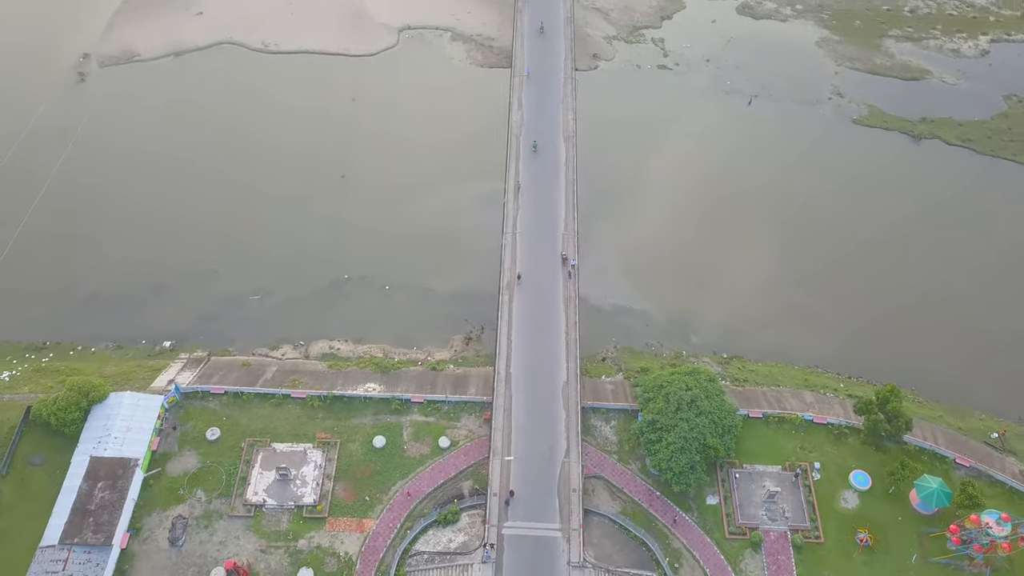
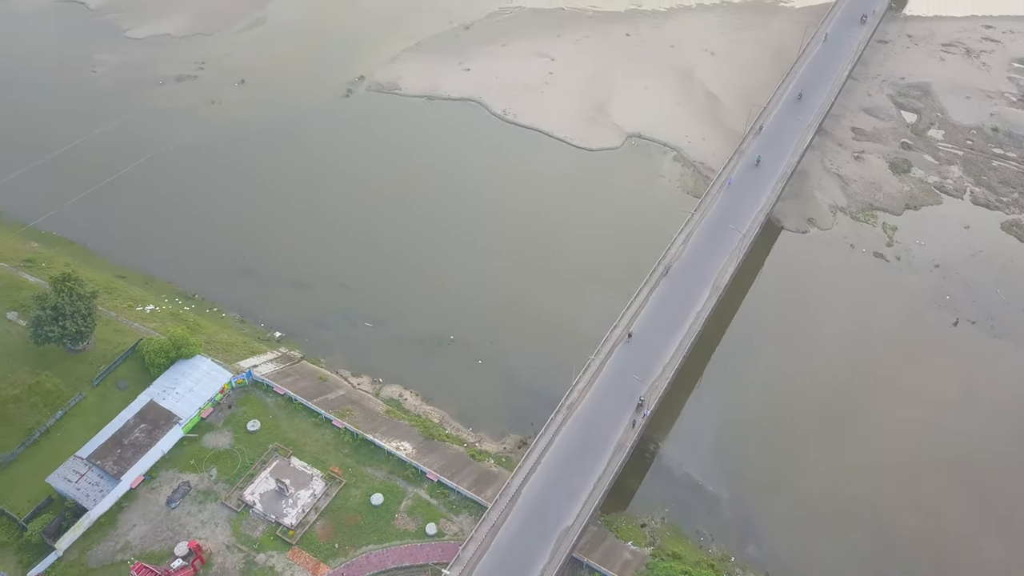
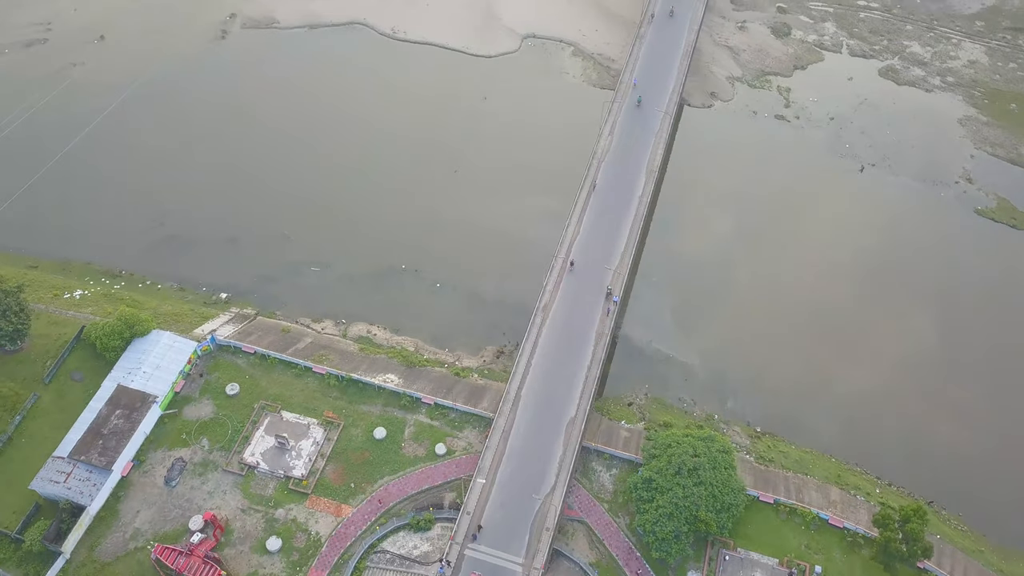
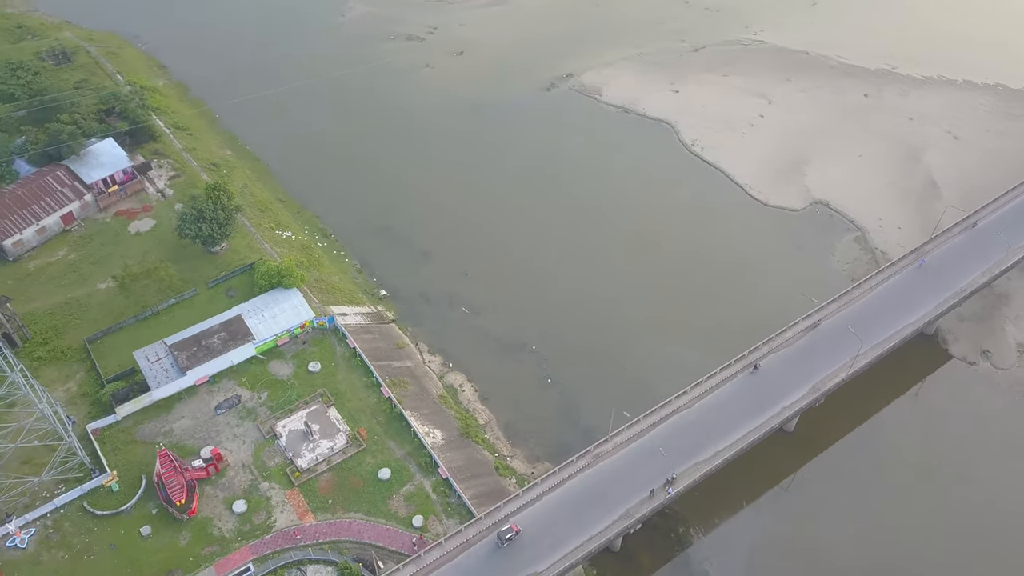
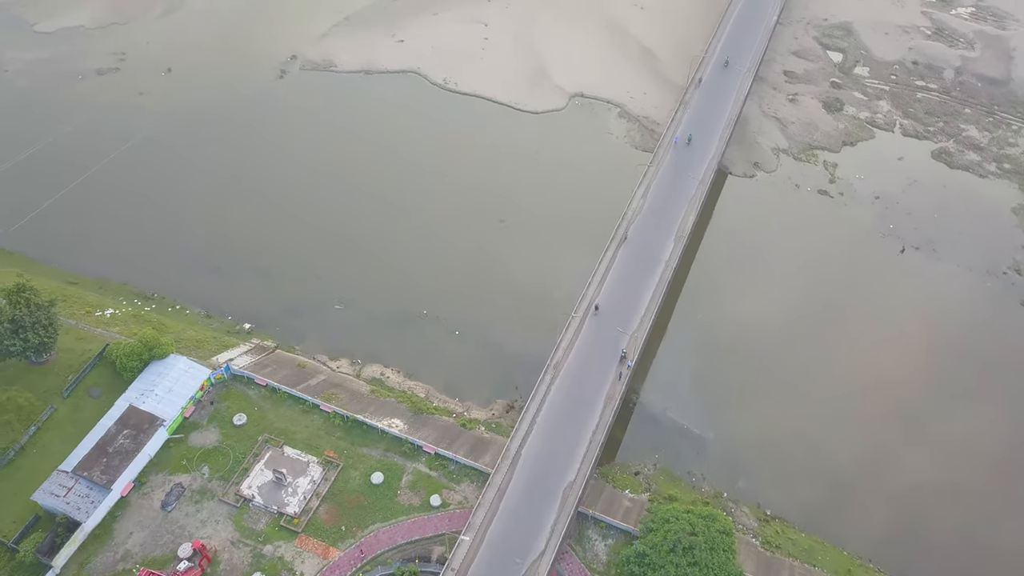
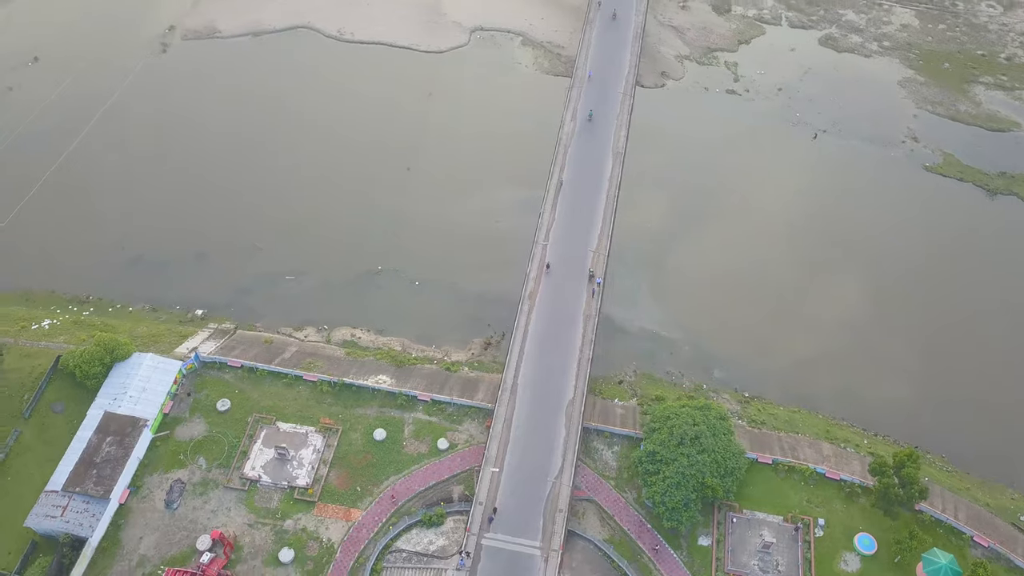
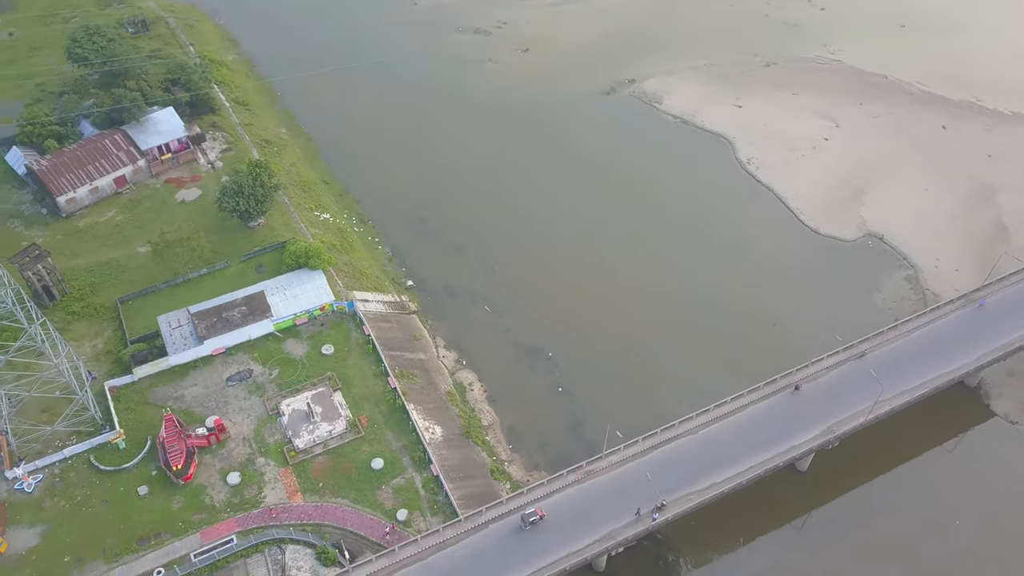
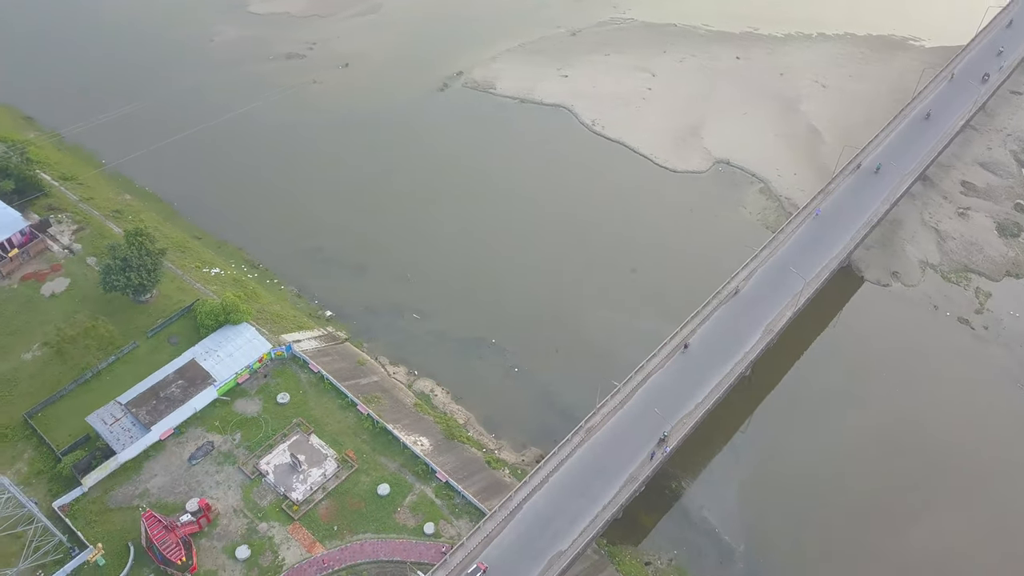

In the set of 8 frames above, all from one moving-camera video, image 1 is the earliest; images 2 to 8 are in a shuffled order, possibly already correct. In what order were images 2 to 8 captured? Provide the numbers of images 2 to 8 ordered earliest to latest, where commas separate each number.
6, 3, 5, 2, 8, 4, 7
